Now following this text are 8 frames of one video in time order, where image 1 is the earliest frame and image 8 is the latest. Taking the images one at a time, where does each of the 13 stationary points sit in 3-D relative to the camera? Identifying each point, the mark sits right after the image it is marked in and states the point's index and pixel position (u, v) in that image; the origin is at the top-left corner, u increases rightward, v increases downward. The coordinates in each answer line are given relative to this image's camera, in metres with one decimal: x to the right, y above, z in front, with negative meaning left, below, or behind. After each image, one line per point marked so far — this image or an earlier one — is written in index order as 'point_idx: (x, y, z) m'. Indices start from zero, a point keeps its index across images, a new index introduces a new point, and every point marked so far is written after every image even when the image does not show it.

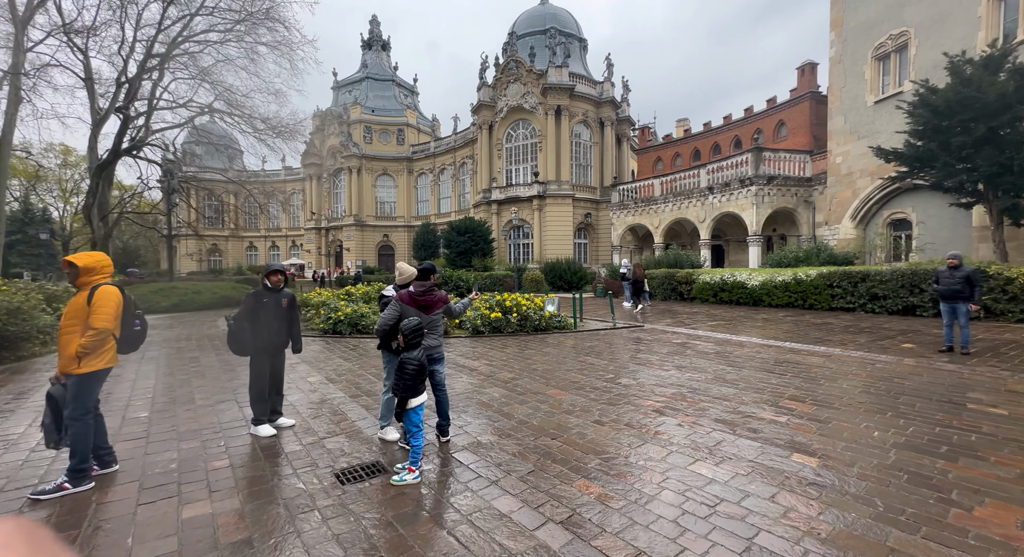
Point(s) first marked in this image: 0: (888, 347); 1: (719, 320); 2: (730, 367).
0: (+5.9, -1.0, +7.3) m
1: (+4.9, -1.0, +10.9) m
2: (+2.5, -1.1, +5.5) m
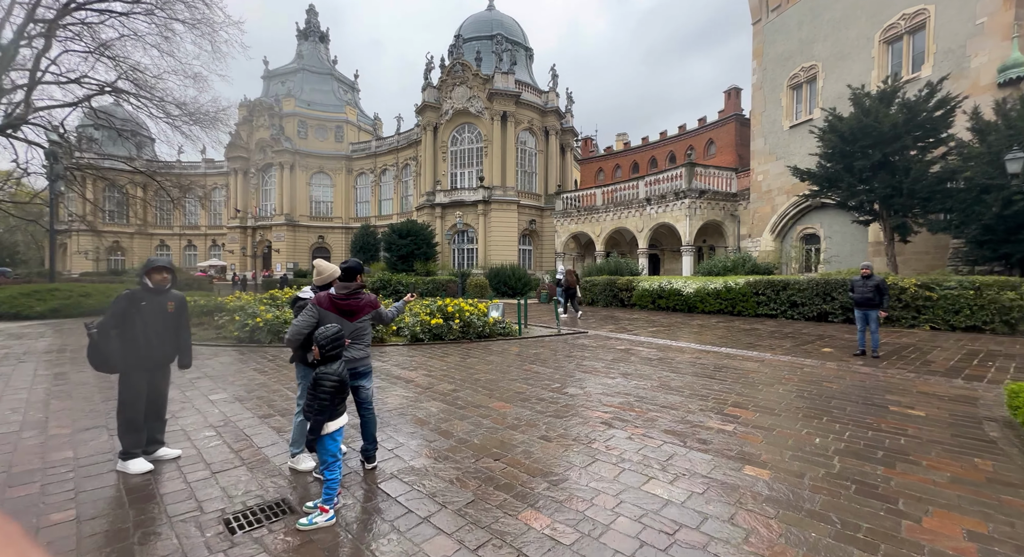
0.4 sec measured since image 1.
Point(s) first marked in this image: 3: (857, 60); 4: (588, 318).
0: (+5.0, -1.2, +7.6) m
1: (+3.5, -1.1, +11.1) m
2: (+1.9, -1.1, +5.4) m
3: (+13.5, +8.6, +18.7) m
4: (+2.1, -1.1, +12.9) m
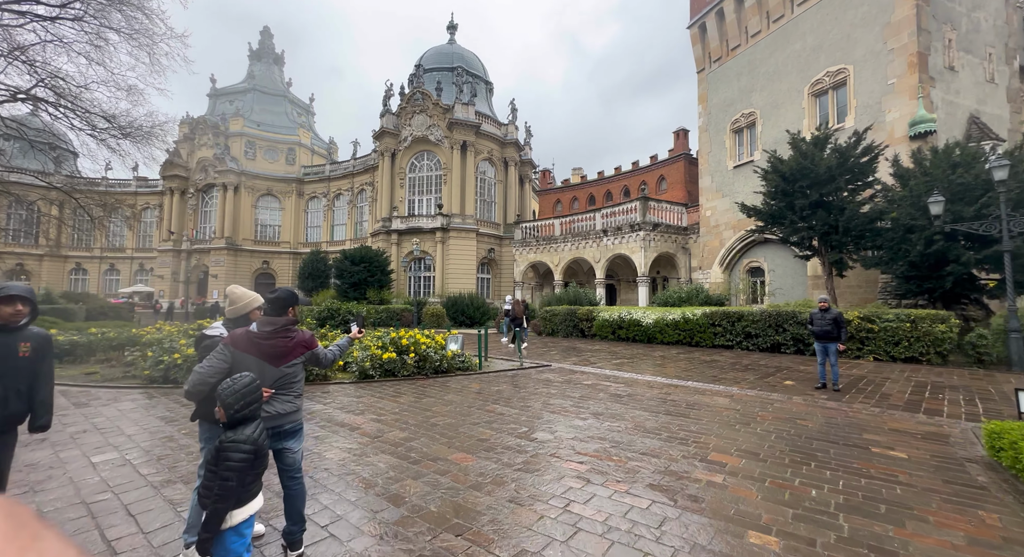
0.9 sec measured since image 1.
0: (+4.3, -1.7, +7.6) m
1: (+2.5, -1.9, +10.9) m
2: (+1.4, -1.5, +5.1) m
3: (+11.8, +7.2, +20.0) m
4: (+1.0, -1.9, +12.6) m
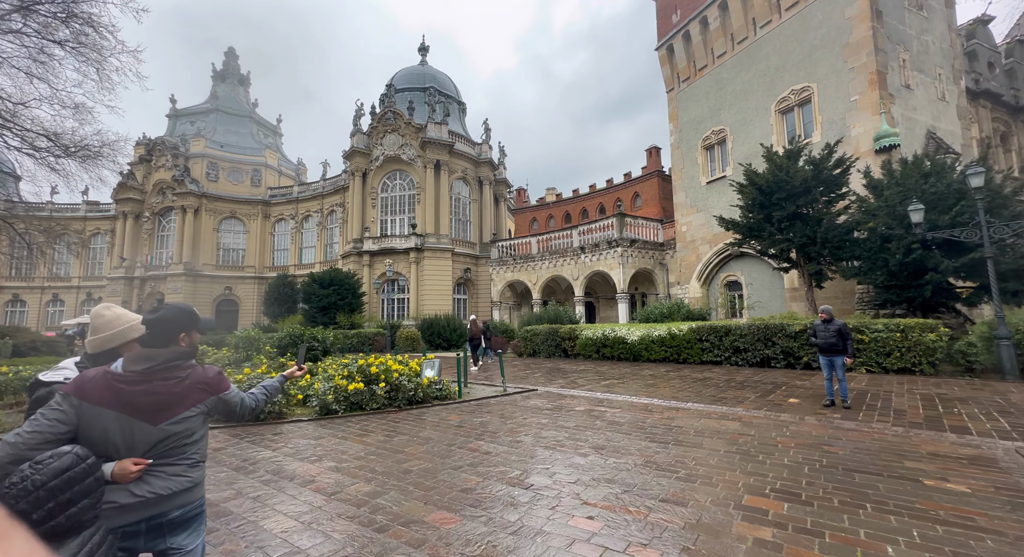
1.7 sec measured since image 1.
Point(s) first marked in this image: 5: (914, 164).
0: (+4.1, -1.9, +7.0) m
1: (+2.1, -2.2, +10.3) m
2: (+1.3, -1.6, +4.4) m
3: (+10.7, +6.7, +20.2) m
4: (+0.5, -2.4, +11.9) m
5: (+11.3, +3.2, +13.1) m
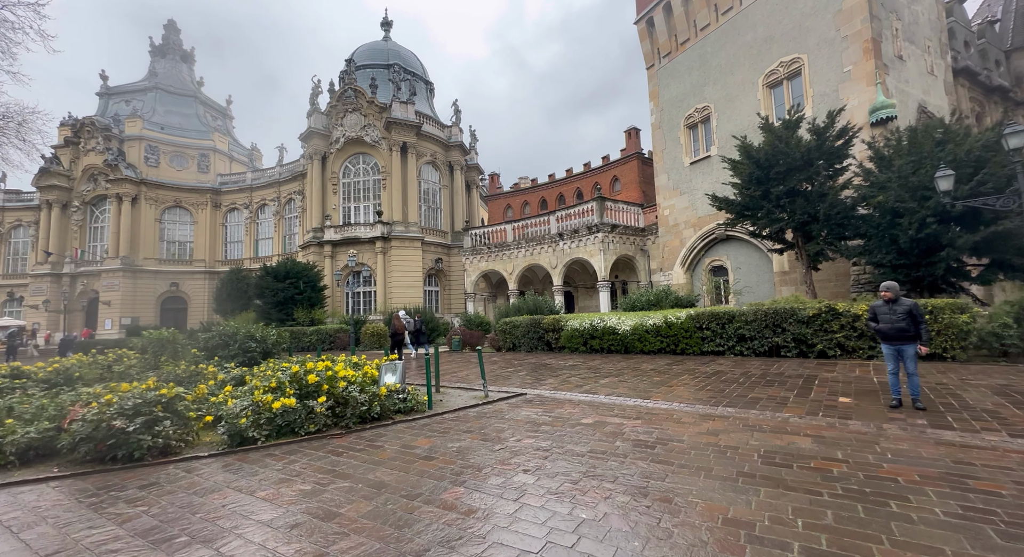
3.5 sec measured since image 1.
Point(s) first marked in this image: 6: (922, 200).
0: (+3.9, -1.5, +5.7) m
1: (+1.8, -1.8, +8.8) m
2: (+1.3, -1.3, +2.9) m
3: (+9.6, +7.3, +19.1) m
4: (0.0, -2.0, +10.3) m
5: (+10.6, +3.8, +12.0) m
6: (+10.2, +2.0, +11.6) m
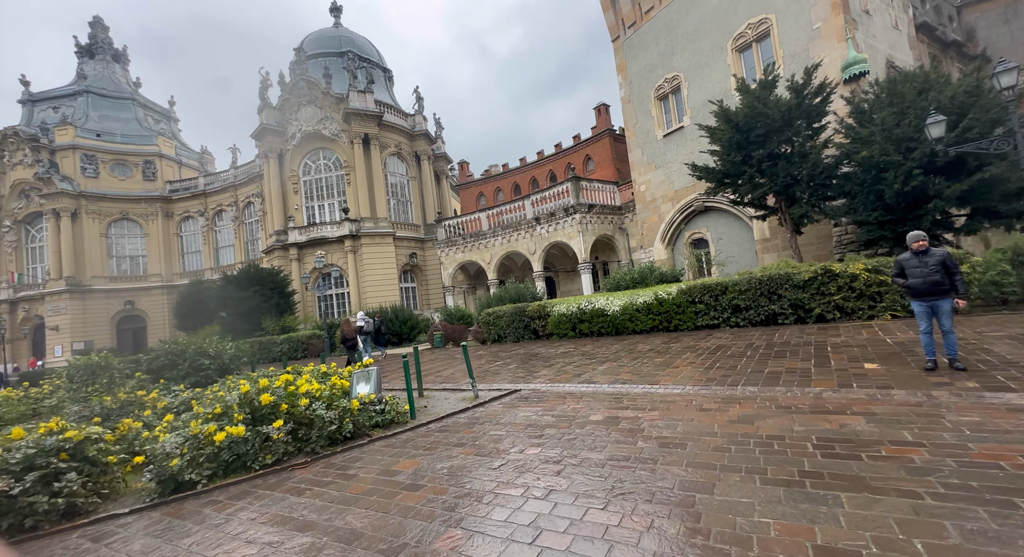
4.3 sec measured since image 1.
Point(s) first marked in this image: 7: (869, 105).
0: (+3.8, -1.0, +5.2) m
1: (+1.6, -1.5, +8.2) m
2: (+1.3, -1.1, +2.3) m
3: (+8.1, +8.5, +18.6) m
4: (-0.2, -1.7, +9.6) m
5: (+9.8, +4.9, +11.7) m
6: (+9.5, +3.1, +11.2) m
7: (+9.4, +4.6, +12.2) m
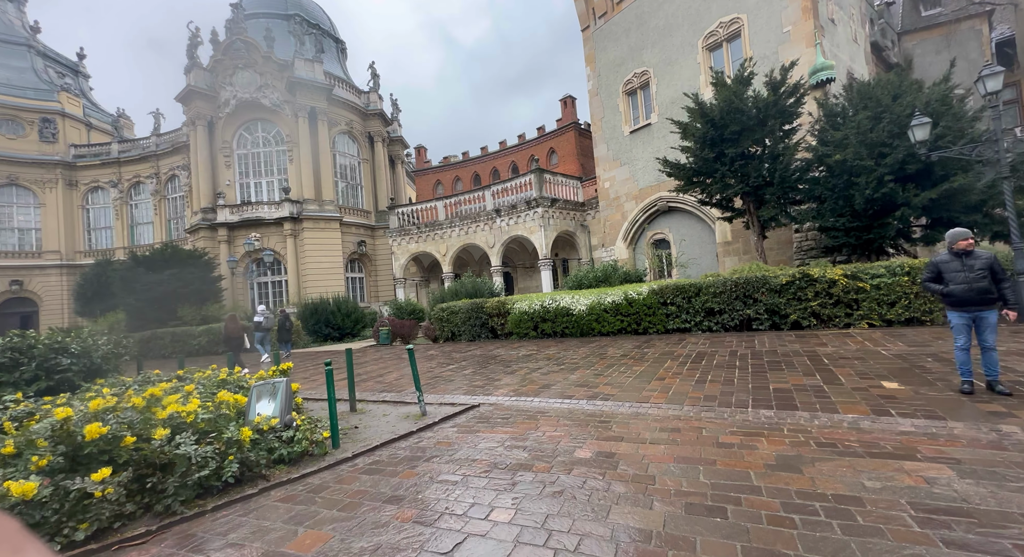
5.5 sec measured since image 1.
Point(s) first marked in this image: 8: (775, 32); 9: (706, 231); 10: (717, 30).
0: (+3.5, -1.1, +4.4) m
1: (+0.9, -1.4, +7.2) m
2: (+1.3, -1.1, +1.3) m
3: (+6.8, +8.4, +18.1) m
4: (-1.0, -1.6, +8.4) m
5: (+9.0, +4.7, +11.4) m
6: (+8.7, +2.9, +10.9) m
7: (+8.5, +4.4, +11.9) m
8: (+9.0, +8.4, +15.8) m
9: (+7.5, +1.8, +17.7) m
10: (+7.7, +9.3, +17.3) m
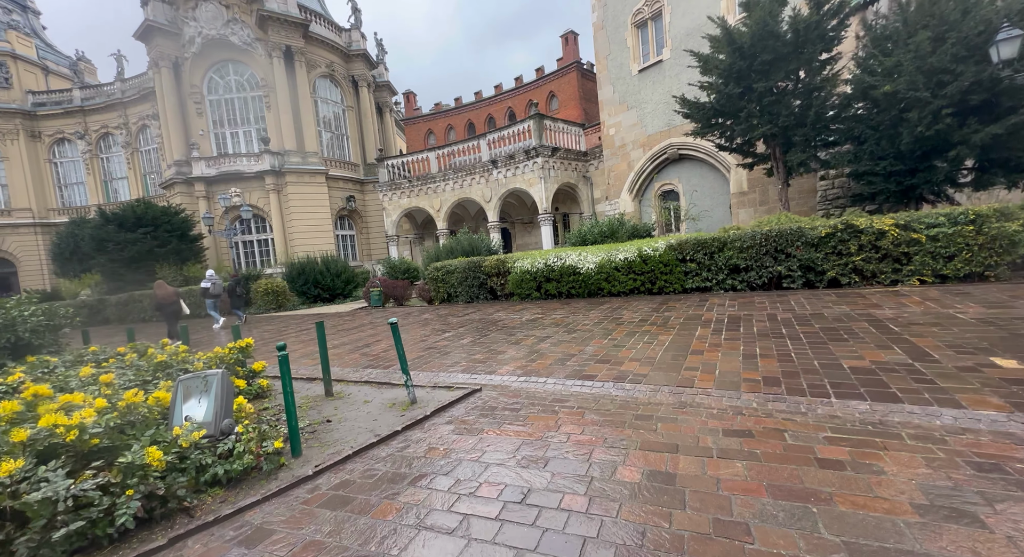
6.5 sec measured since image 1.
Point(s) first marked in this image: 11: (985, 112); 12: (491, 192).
0: (+3.5, -0.7, +3.4) m
1: (+1.0, -0.8, +6.2) m
2: (+1.4, -1.0, +0.3) m
3: (+6.7, +10.1, +16.2) m
4: (-0.9, -0.9, +7.4) m
5: (+9.0, +5.8, +9.9) m
6: (+8.7, +3.9, +9.6) m
7: (+8.5, +5.5, +10.4) m
8: (+8.9, +9.9, +13.9) m
9: (+7.5, +3.4, +16.4) m
10: (+7.6, +10.9, +15.3) m
11: (+9.8, +3.4, +9.8) m
12: (-0.7, +3.5, +18.3) m
